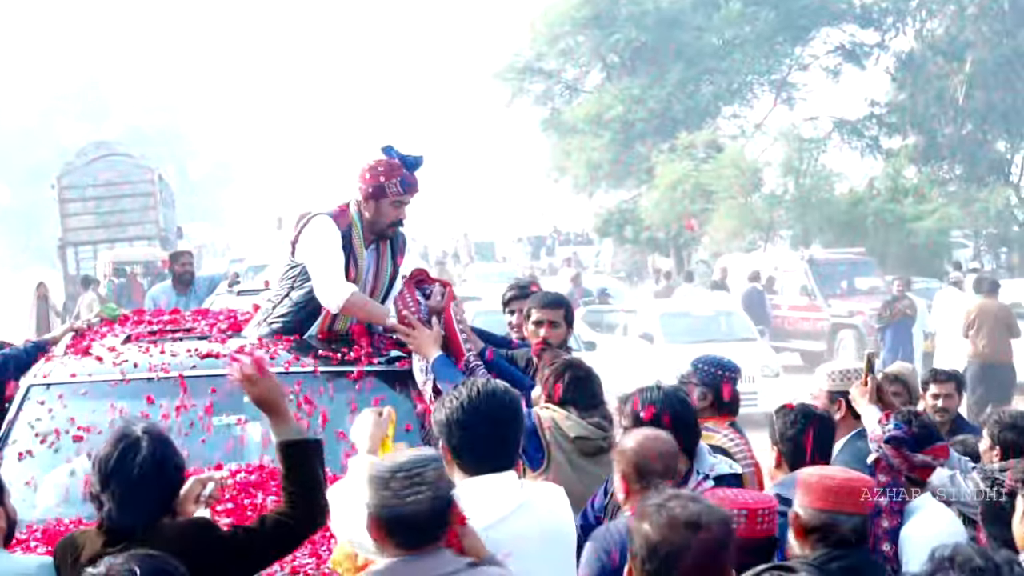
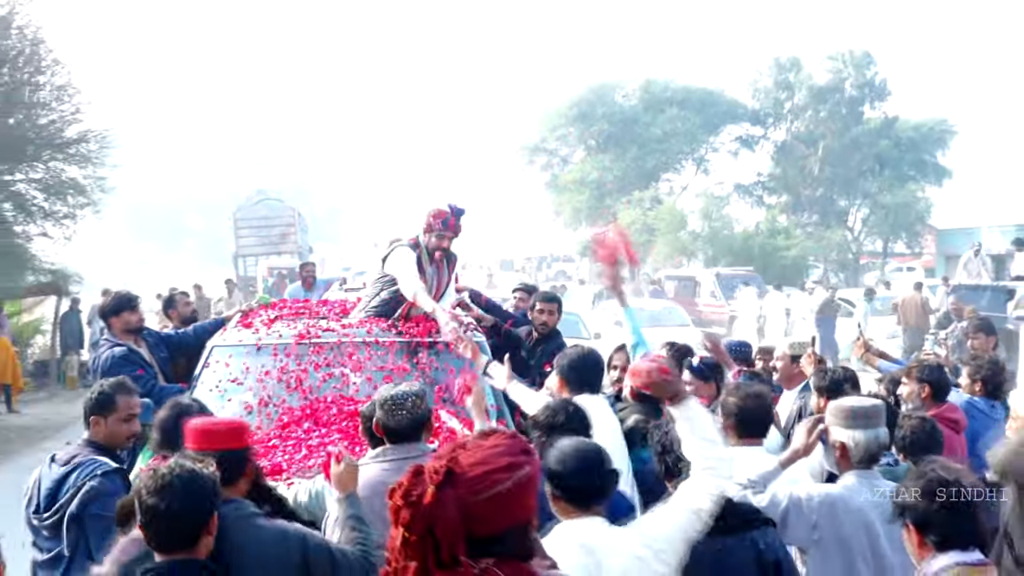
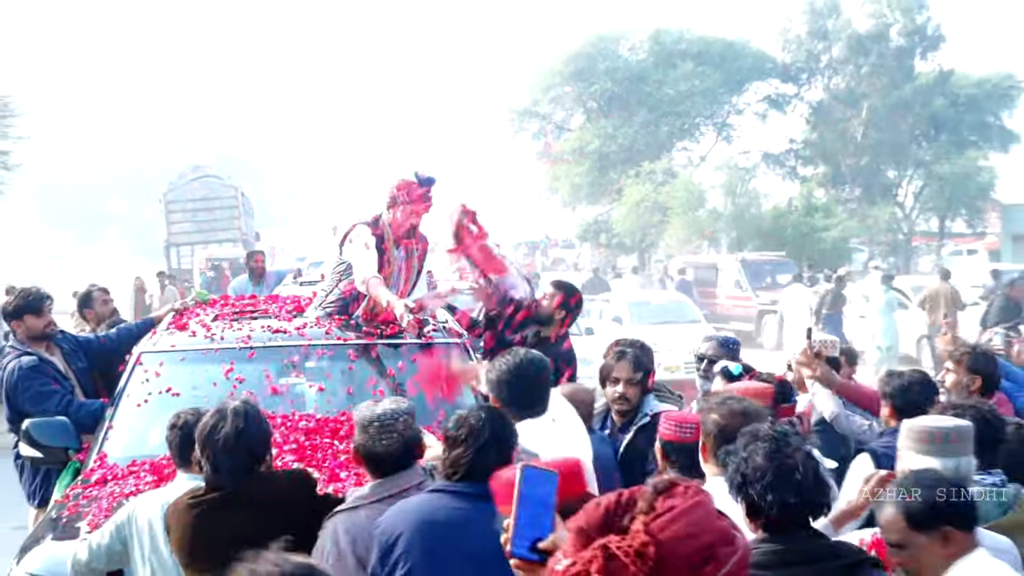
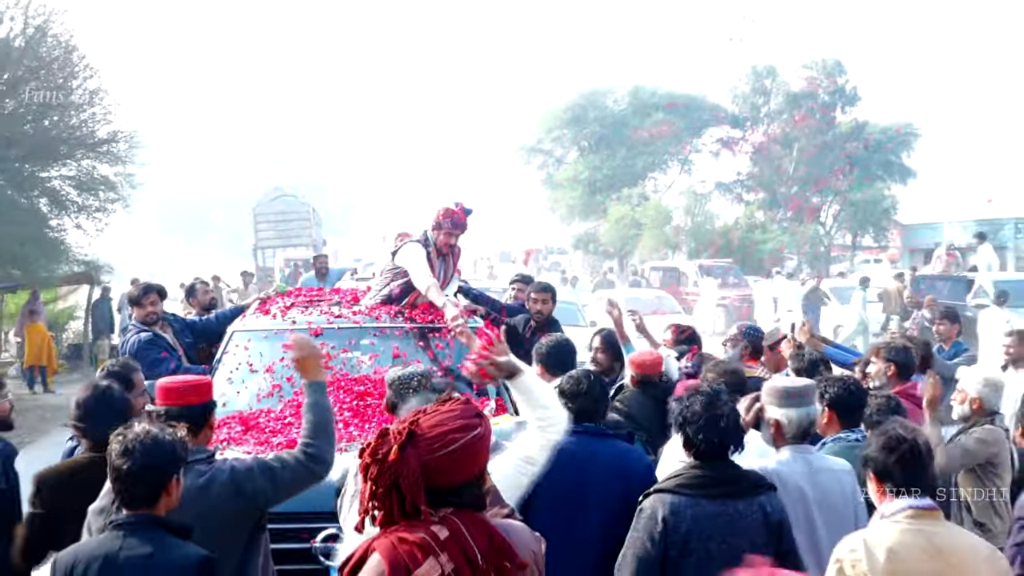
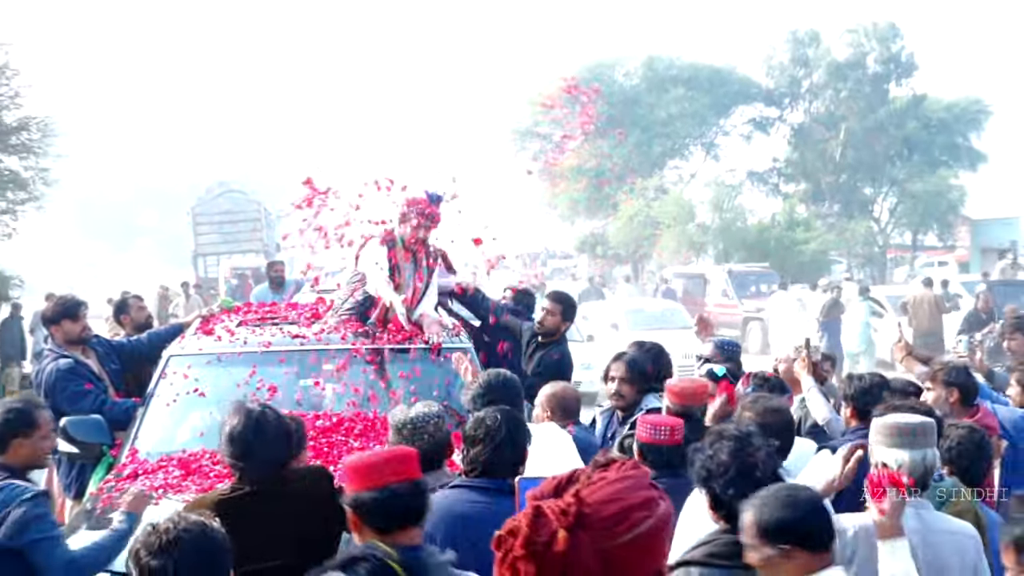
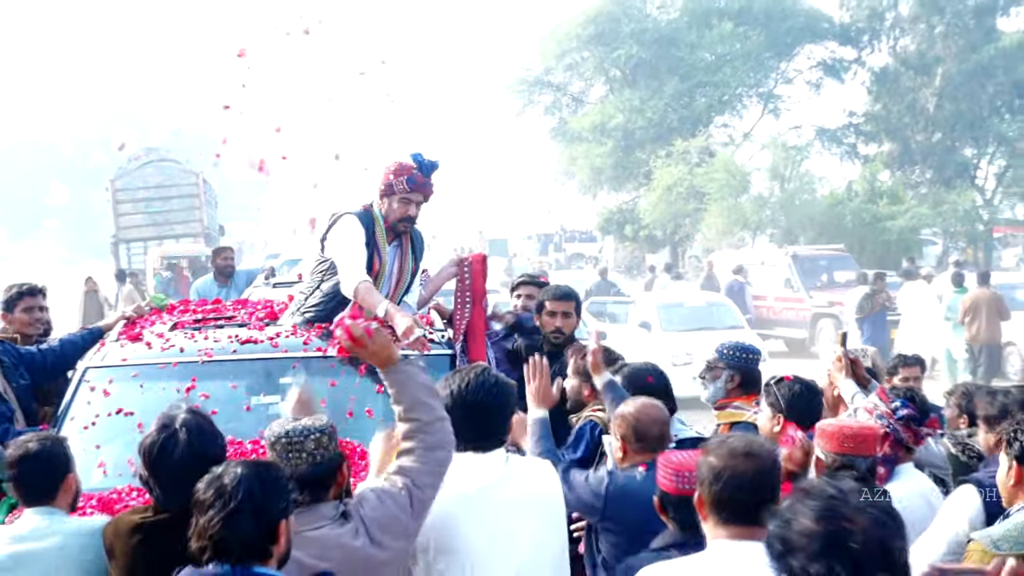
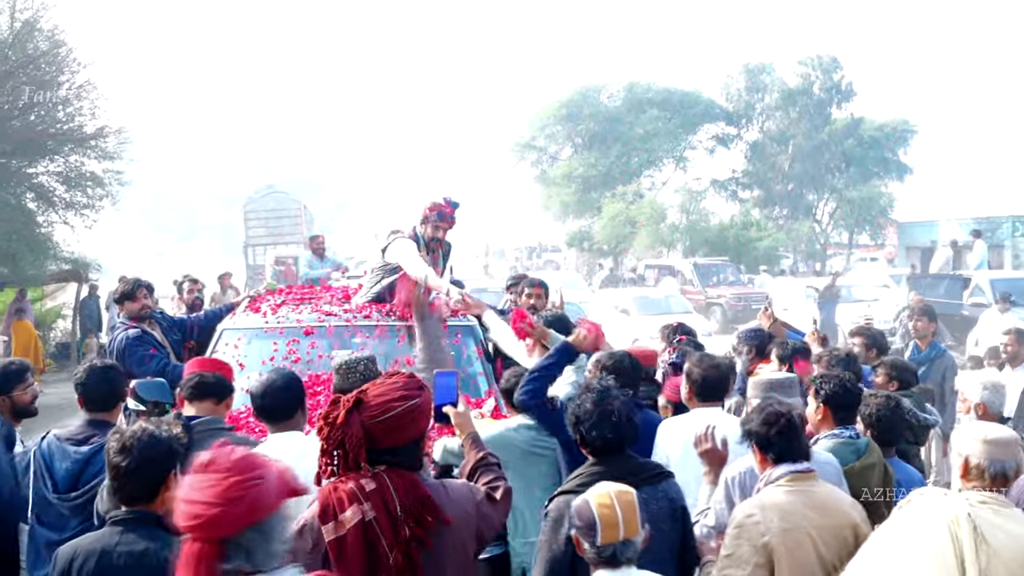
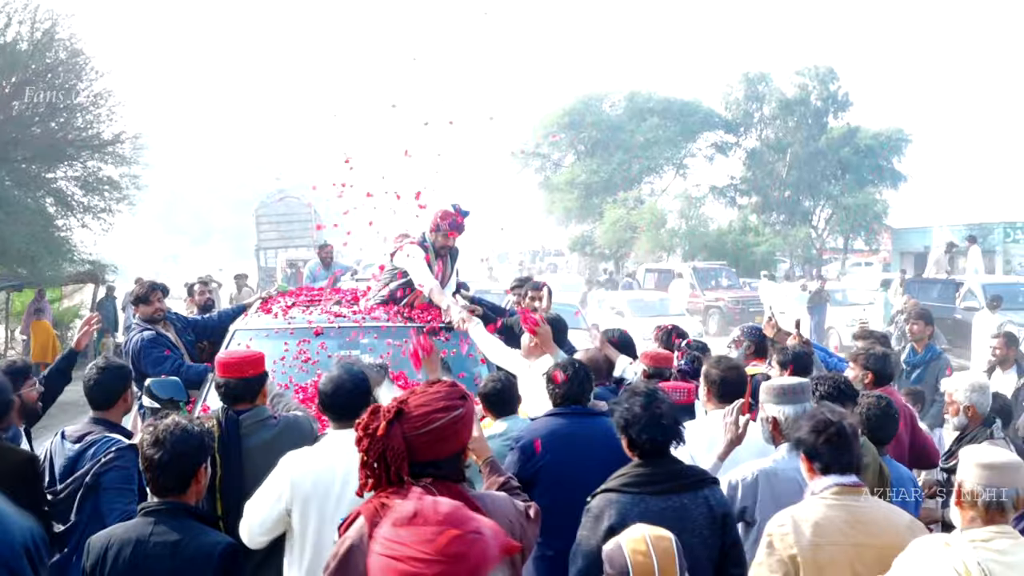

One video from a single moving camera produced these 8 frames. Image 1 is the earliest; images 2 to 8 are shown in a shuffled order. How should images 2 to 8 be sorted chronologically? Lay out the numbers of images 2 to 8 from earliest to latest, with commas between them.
6, 3, 5, 2, 4, 8, 7
